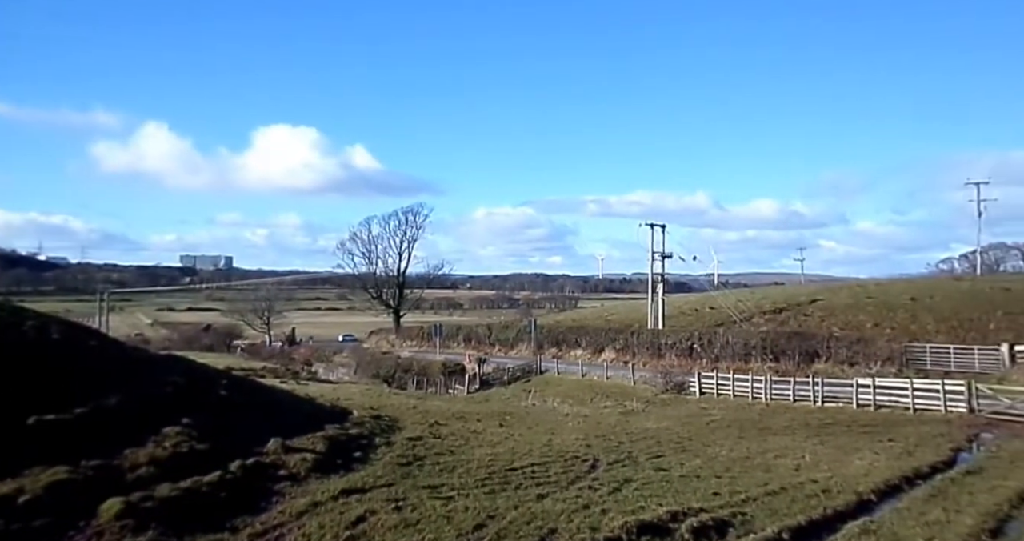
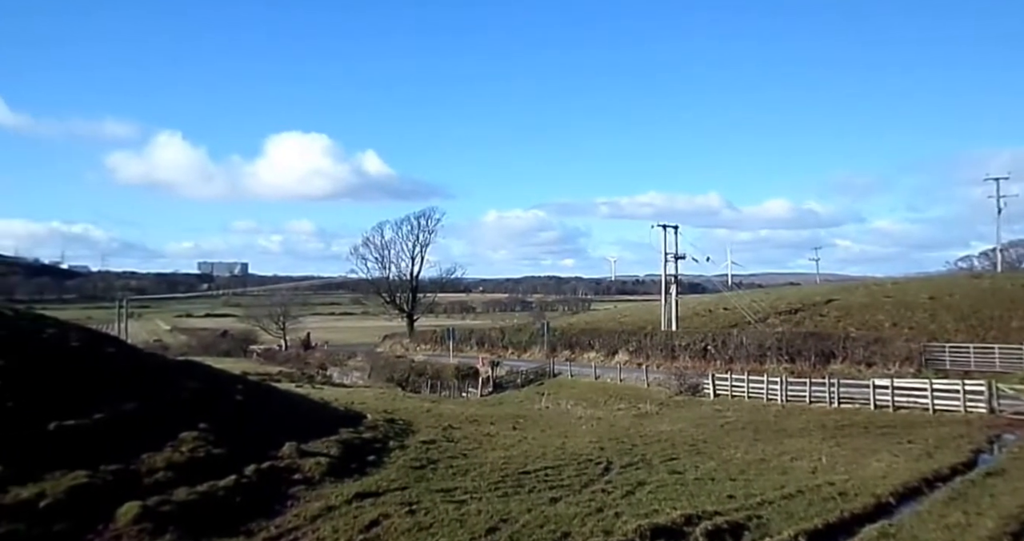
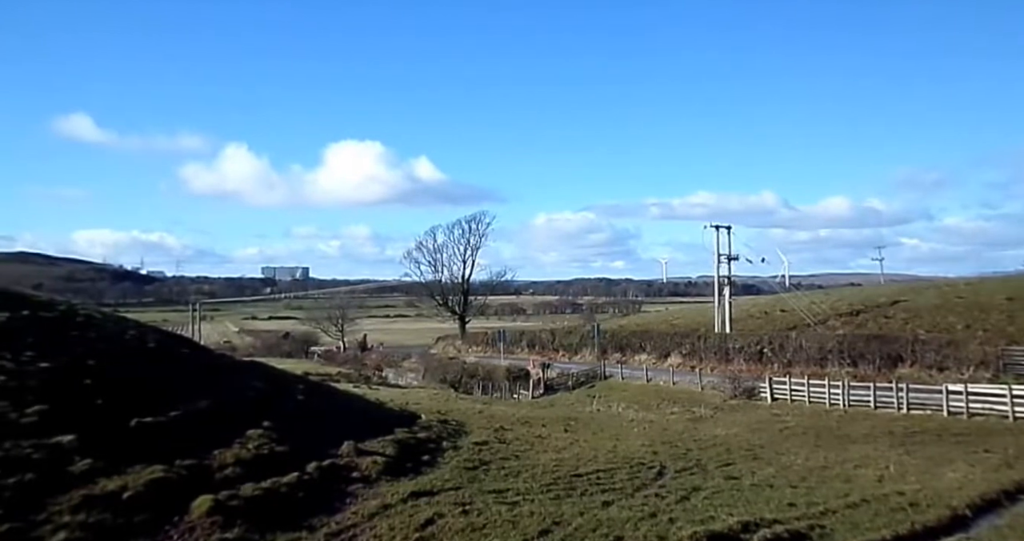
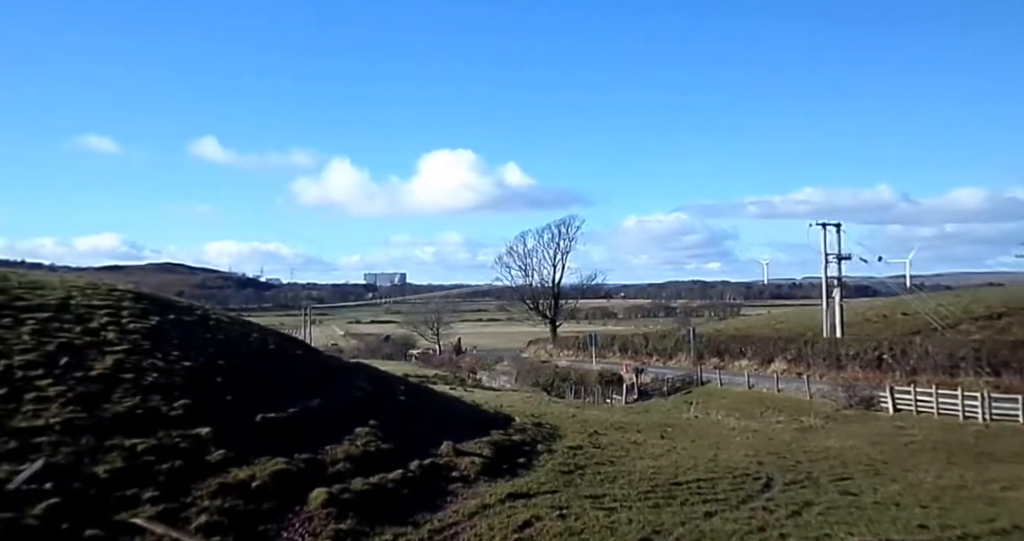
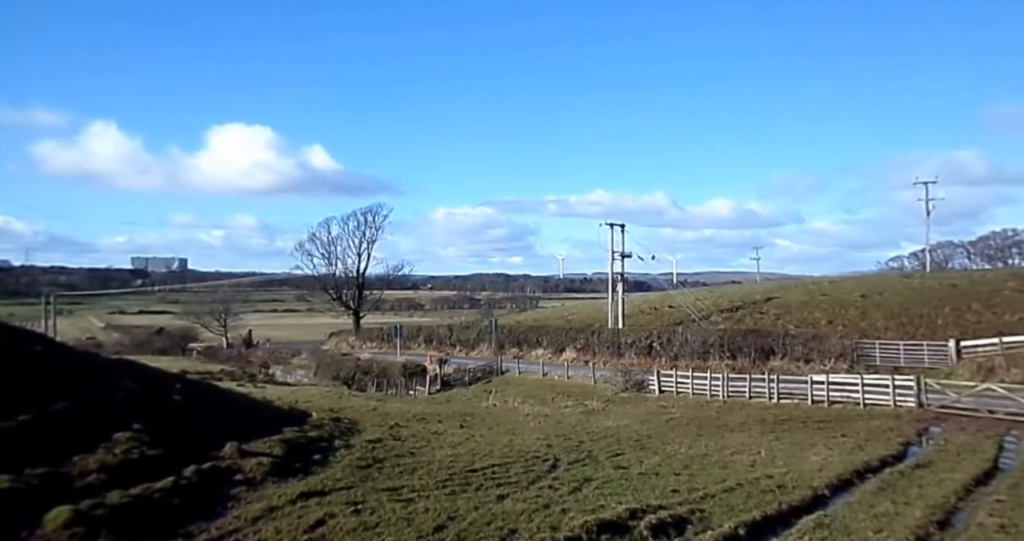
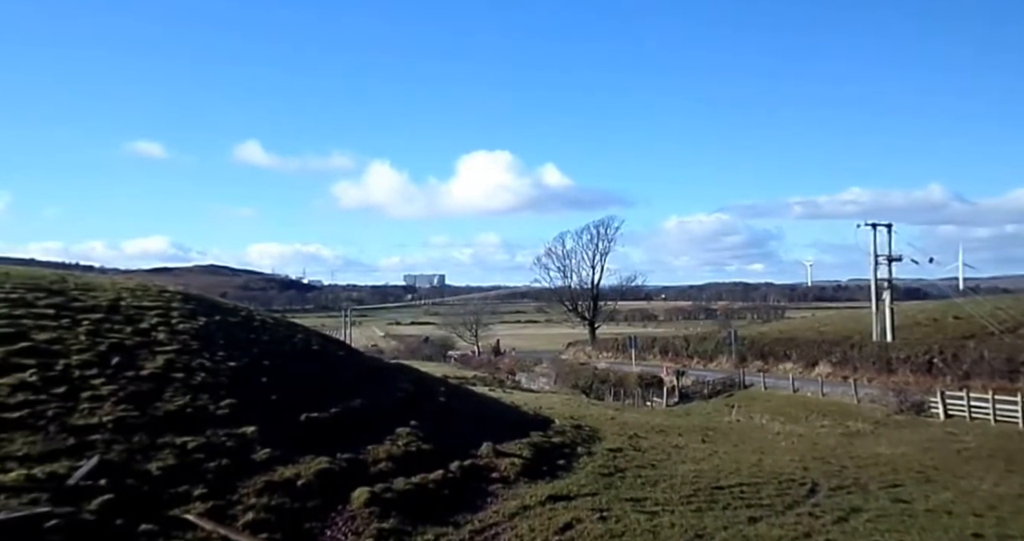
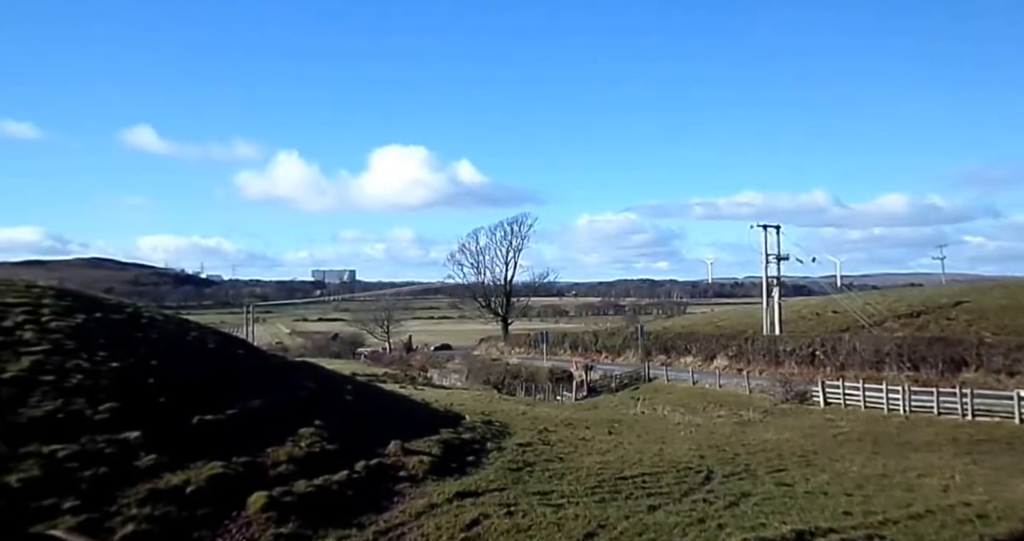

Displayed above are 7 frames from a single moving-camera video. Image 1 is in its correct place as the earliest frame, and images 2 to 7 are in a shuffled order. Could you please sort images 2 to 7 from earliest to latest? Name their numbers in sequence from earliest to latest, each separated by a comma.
5, 2, 3, 7, 4, 6
